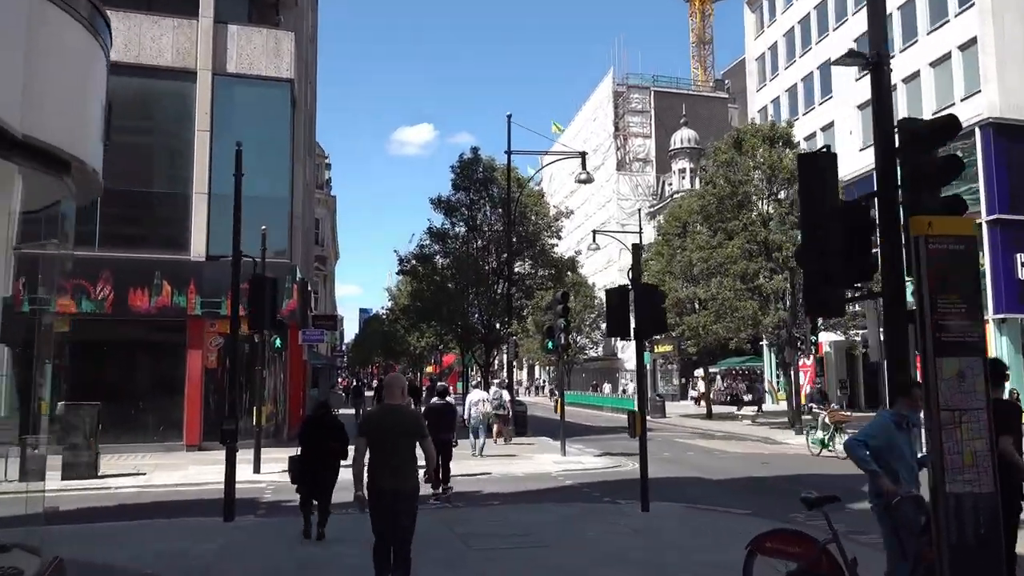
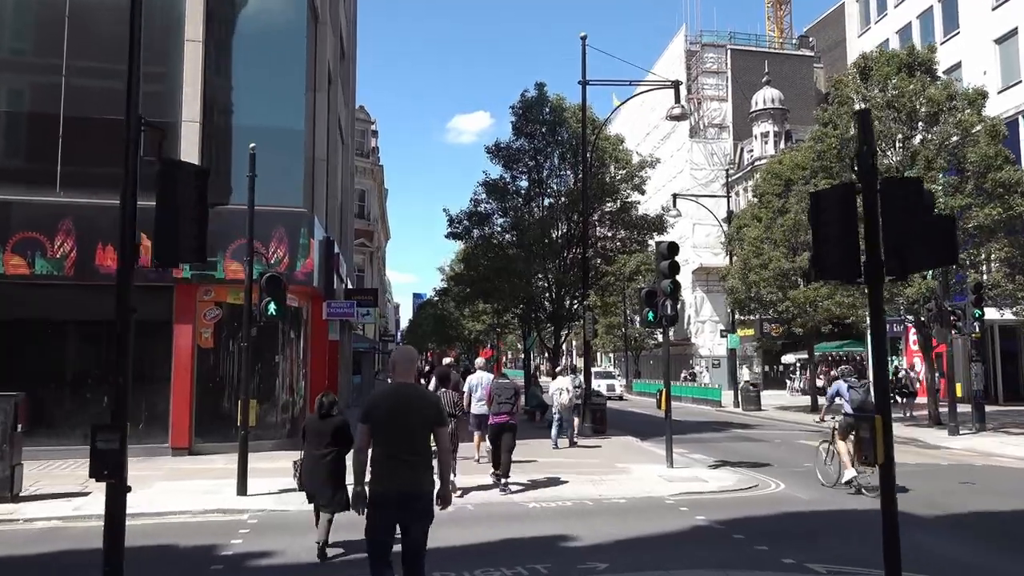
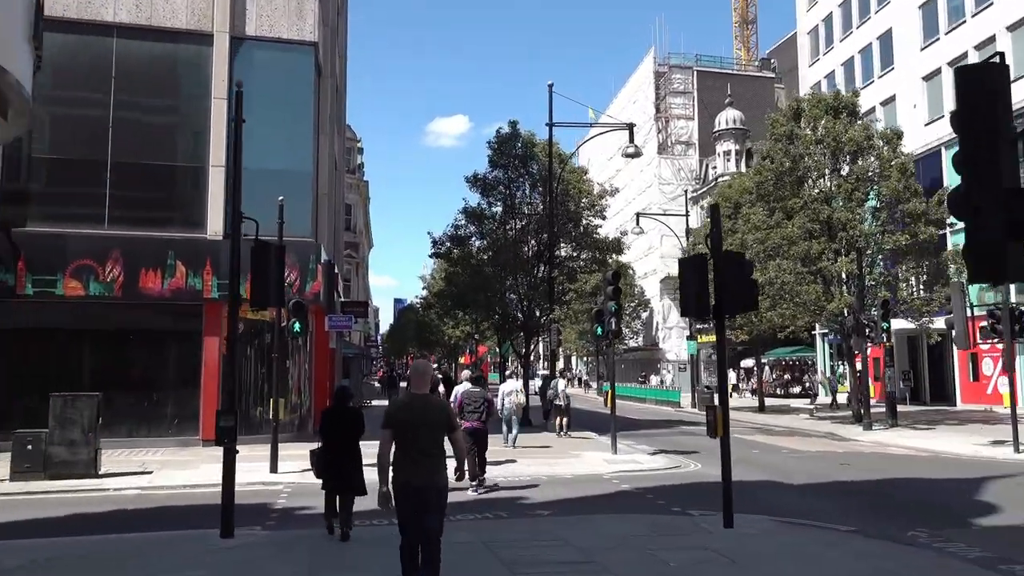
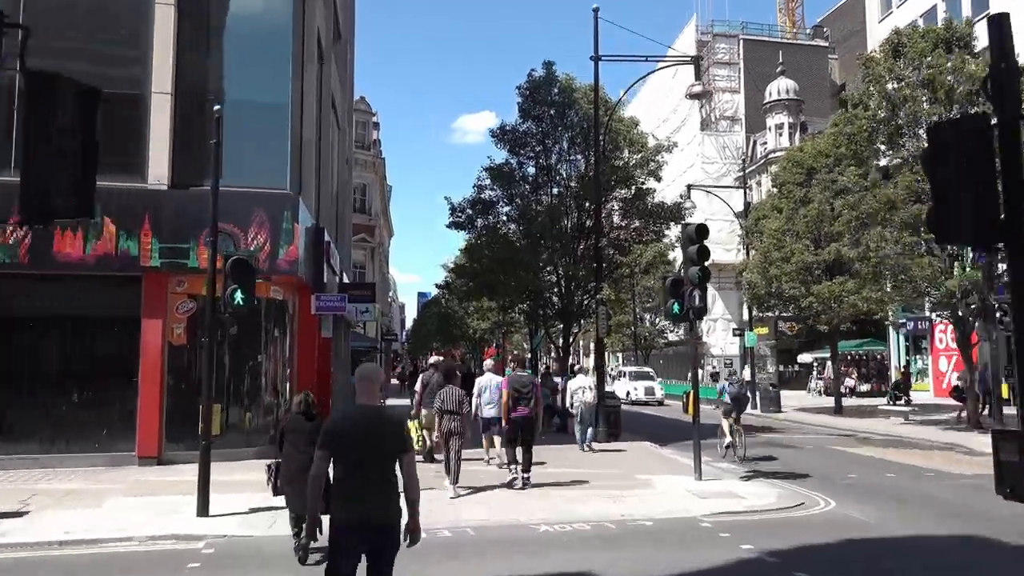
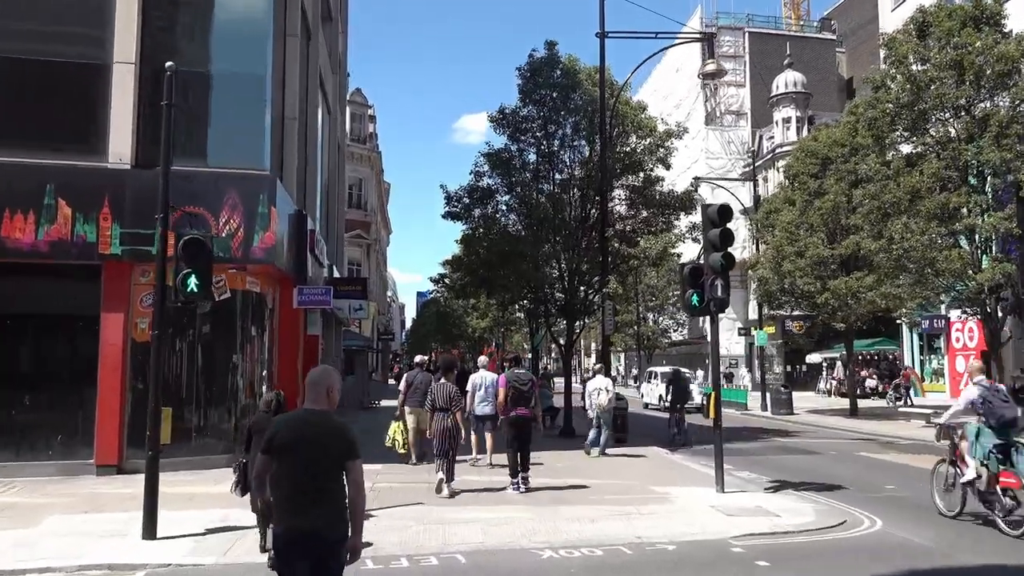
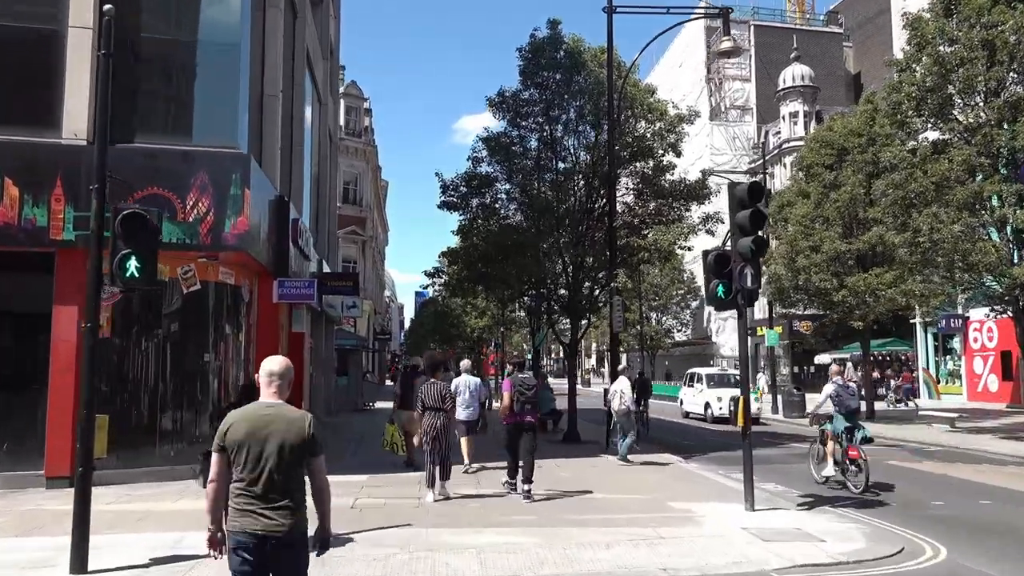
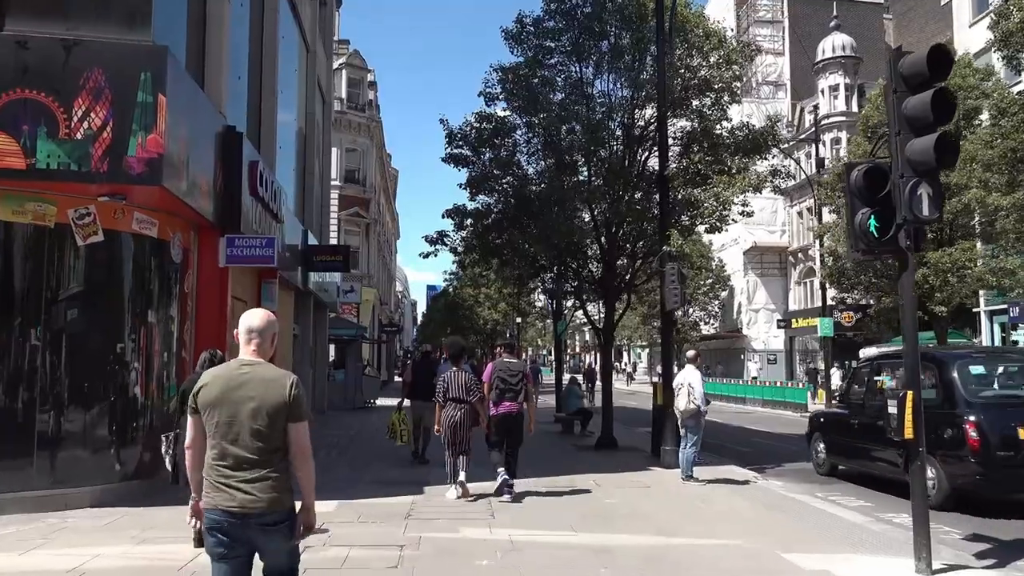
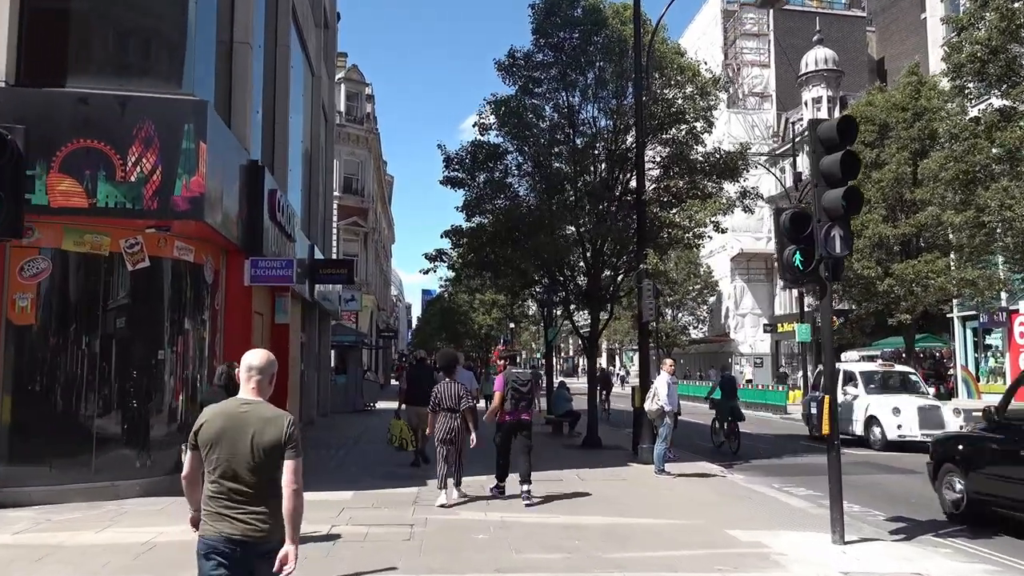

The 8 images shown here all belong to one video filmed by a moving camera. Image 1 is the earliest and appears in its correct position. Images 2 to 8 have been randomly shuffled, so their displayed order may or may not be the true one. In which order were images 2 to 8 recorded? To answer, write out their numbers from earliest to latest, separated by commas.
3, 2, 4, 5, 6, 8, 7
